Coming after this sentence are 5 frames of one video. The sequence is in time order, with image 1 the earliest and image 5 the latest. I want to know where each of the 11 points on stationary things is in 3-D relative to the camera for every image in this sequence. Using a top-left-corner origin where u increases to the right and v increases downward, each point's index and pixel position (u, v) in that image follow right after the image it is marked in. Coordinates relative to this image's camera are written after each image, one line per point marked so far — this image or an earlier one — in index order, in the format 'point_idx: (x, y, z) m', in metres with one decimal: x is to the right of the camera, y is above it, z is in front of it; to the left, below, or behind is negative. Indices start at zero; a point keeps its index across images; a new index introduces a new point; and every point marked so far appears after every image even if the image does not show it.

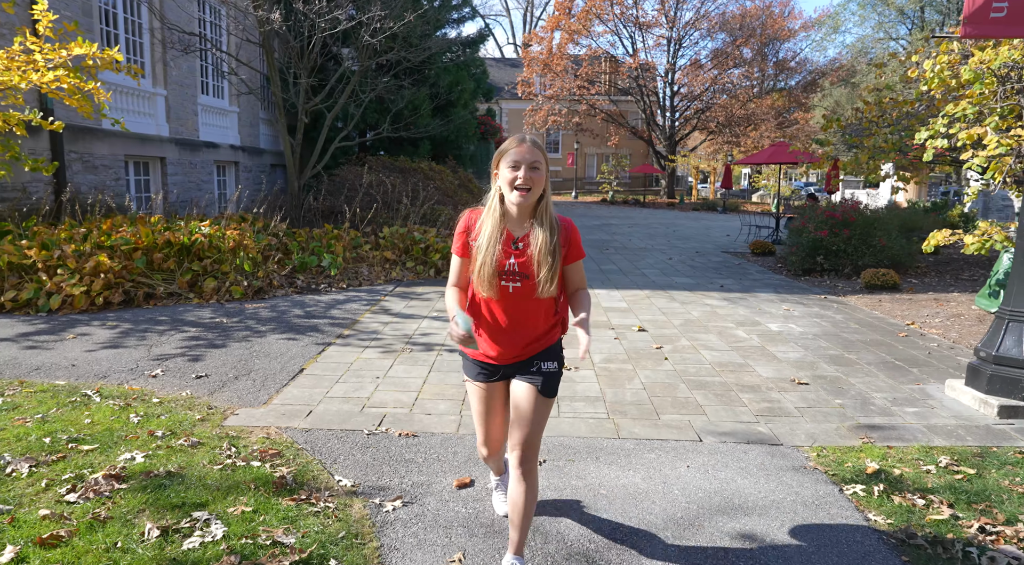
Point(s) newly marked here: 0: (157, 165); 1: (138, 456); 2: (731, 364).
0: (-6.7, +2.2, +13.8) m
1: (-2.0, -0.9, +3.9) m
2: (+1.8, -0.7, +5.9) m
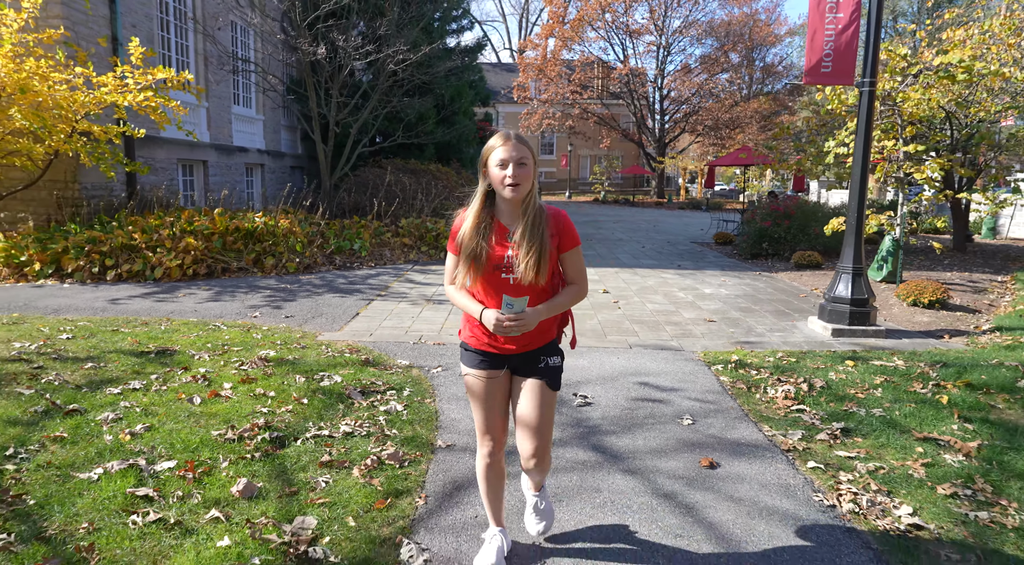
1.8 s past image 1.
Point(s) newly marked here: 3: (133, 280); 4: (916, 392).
0: (-6.8, +2.5, +16.1) m
1: (-2.0, -0.6, +6.3) m
2: (+1.7, -0.3, +8.3) m
3: (-5.0, 0.0, +9.7) m
4: (+2.9, -0.8, +5.2) m
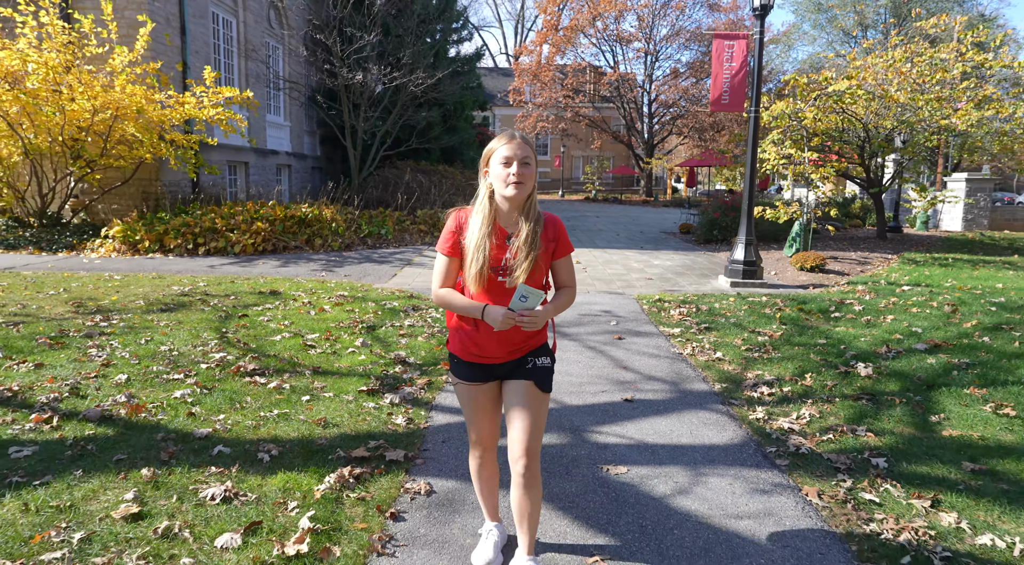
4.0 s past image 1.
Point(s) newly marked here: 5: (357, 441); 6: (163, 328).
0: (-6.9, +3.0, +19.0) m
1: (-2.1, -0.1, +9.2) m
2: (+1.7, +0.1, +11.3) m
3: (-5.1, +0.5, +12.7) m
4: (+2.9, -0.3, +8.3) m
5: (-0.9, -0.9, +4.1) m
6: (-3.3, -0.4, +6.9) m
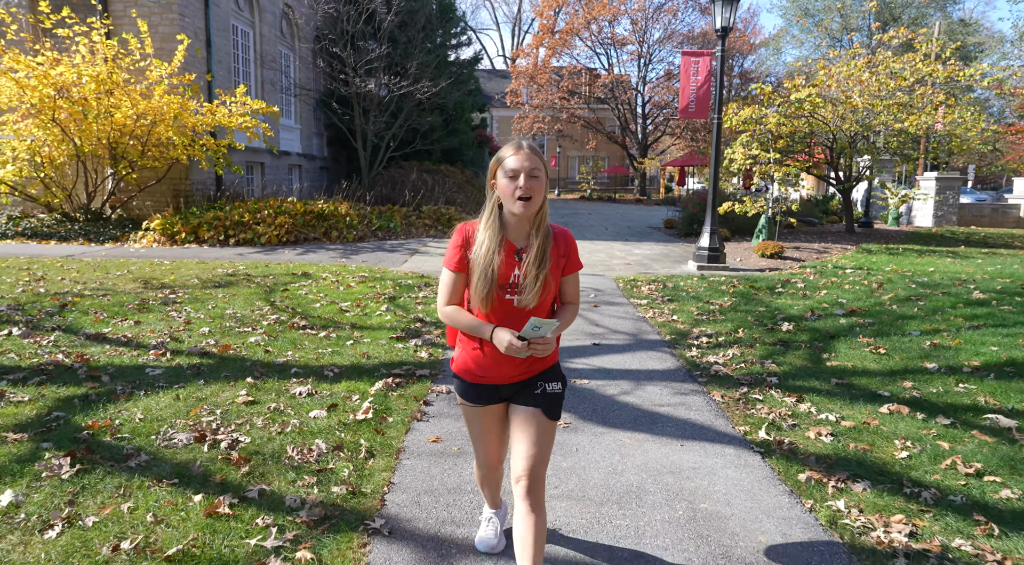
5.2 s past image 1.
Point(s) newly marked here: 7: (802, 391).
0: (-7.0, +3.2, +20.5) m
1: (-2.2, +0.1, +10.8) m
2: (+1.6, +0.4, +12.8) m
3: (-5.1, +0.7, +14.2) m
4: (+2.8, -0.1, +9.8) m
5: (-0.9, -0.6, +5.7) m
6: (-3.3, -0.2, +8.5) m
7: (+2.1, -0.8, +5.3) m
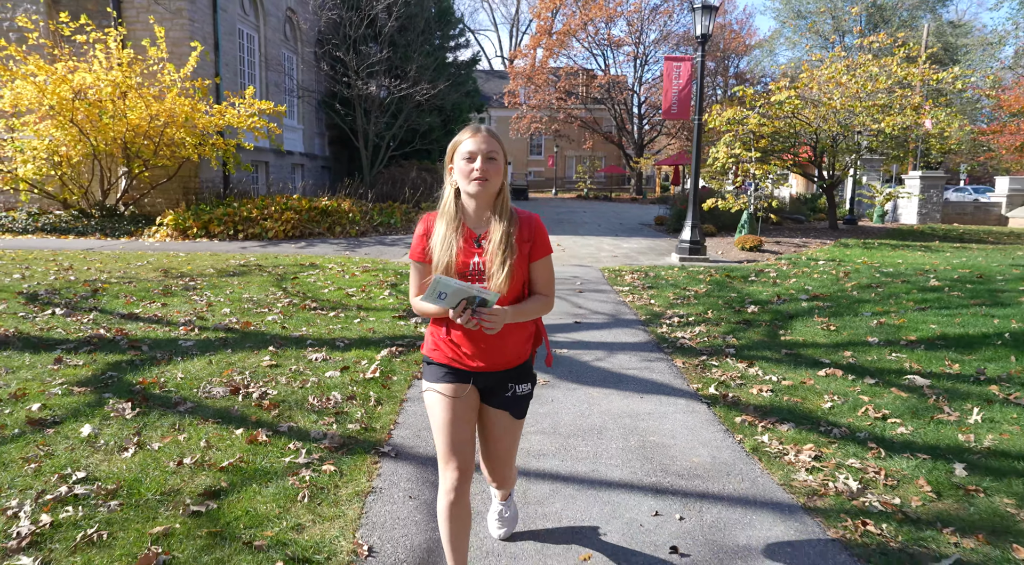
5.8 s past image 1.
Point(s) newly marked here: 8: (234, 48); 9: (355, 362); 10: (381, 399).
0: (-7.1, +3.4, +21.3) m
1: (-2.3, +0.3, +11.5) m
2: (+1.5, +0.5, +13.6) m
3: (-5.3, +0.9, +15.0) m
4: (+2.7, +0.1, +10.6) m
5: (-1.0, -0.5, +6.4) m
6: (-3.4, 0.0, +9.2) m
7: (+2.0, -0.6, +6.1) m
8: (-7.1, +5.9, +18.7) m
9: (-1.2, -0.6, +5.6) m
10: (-0.9, -0.8, +4.8) m
